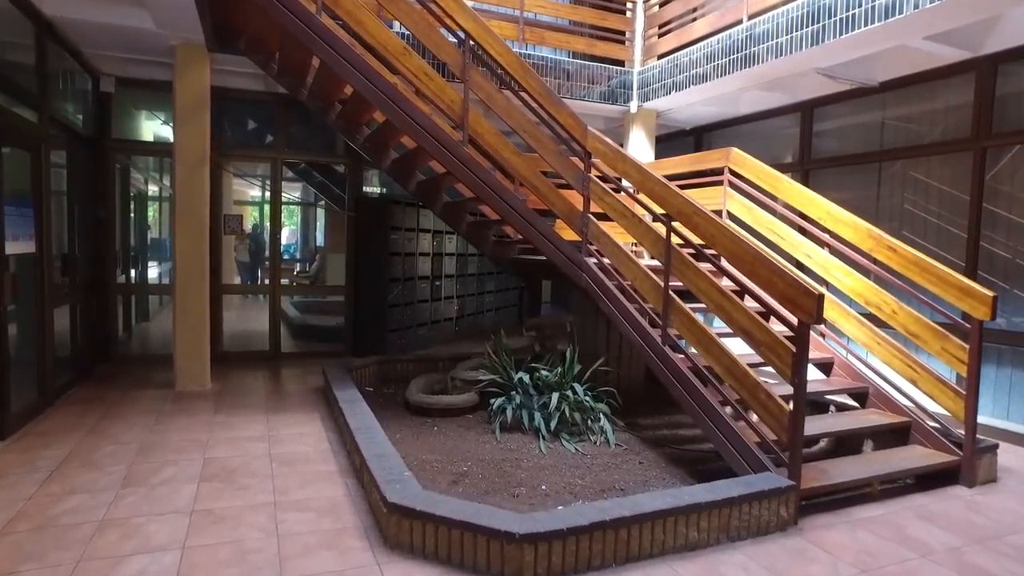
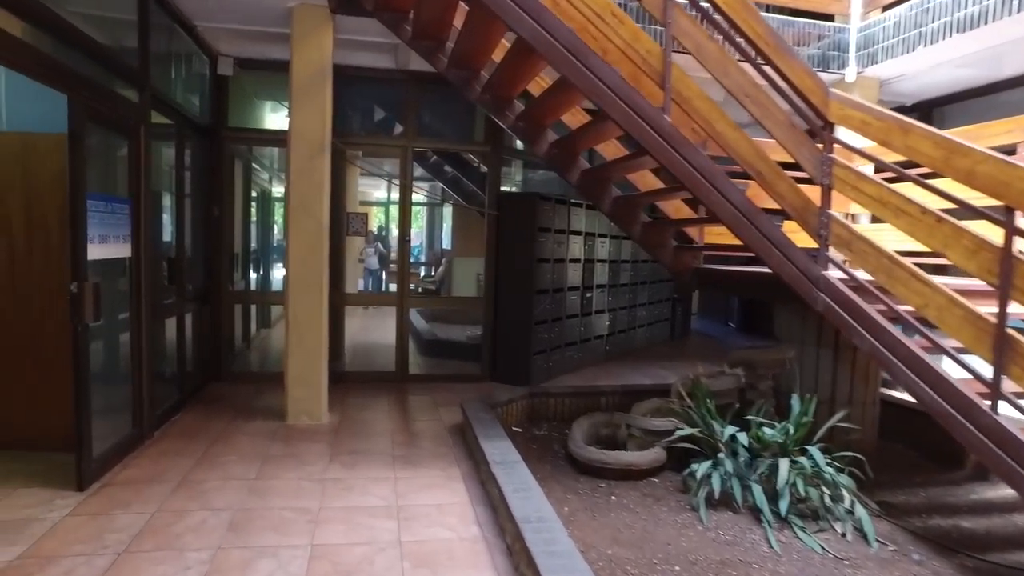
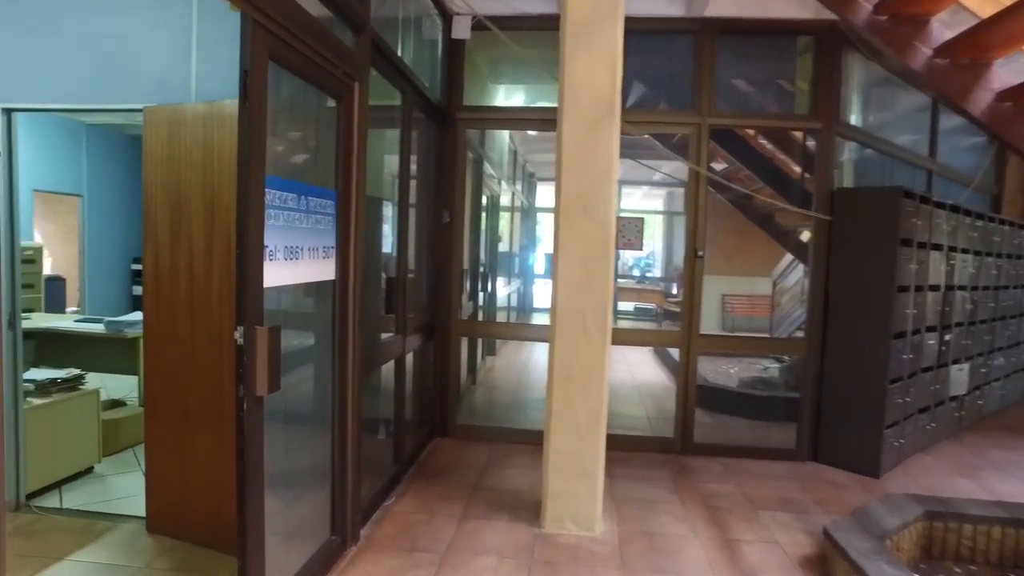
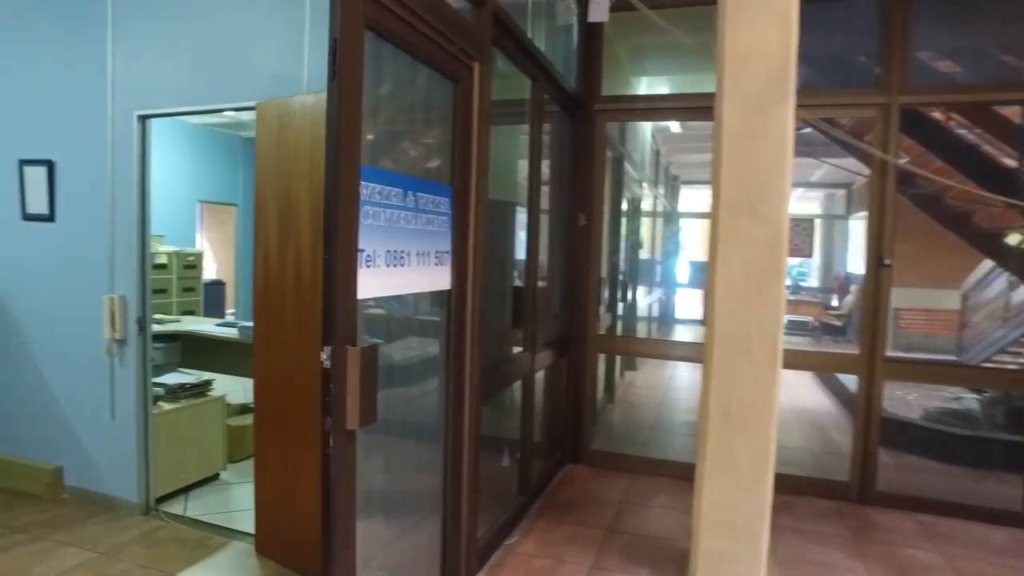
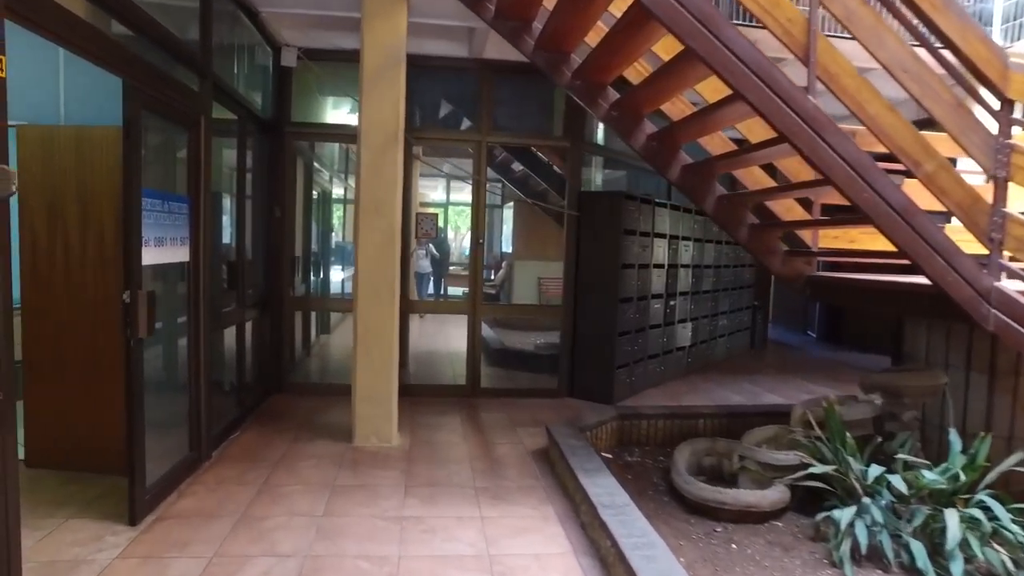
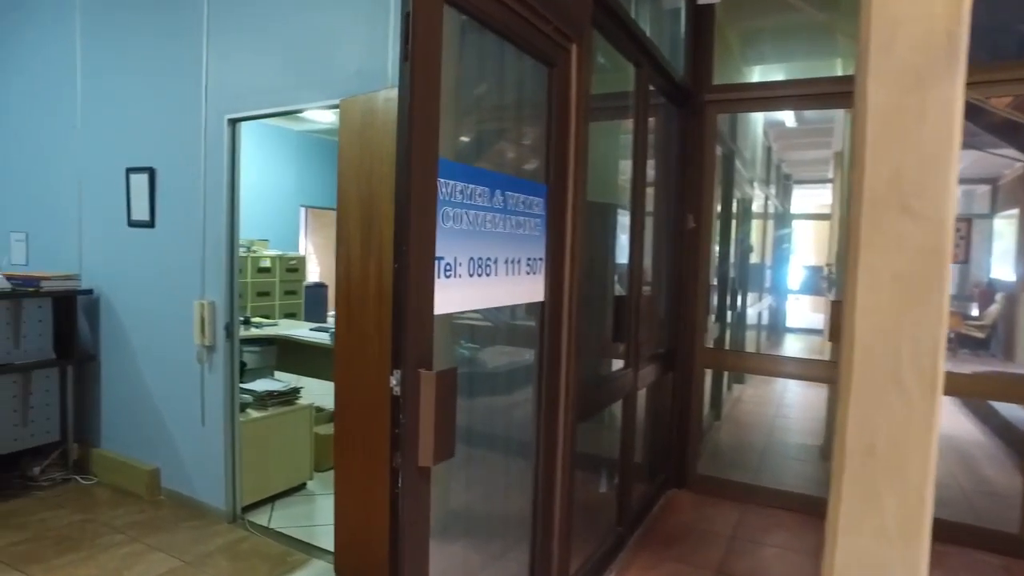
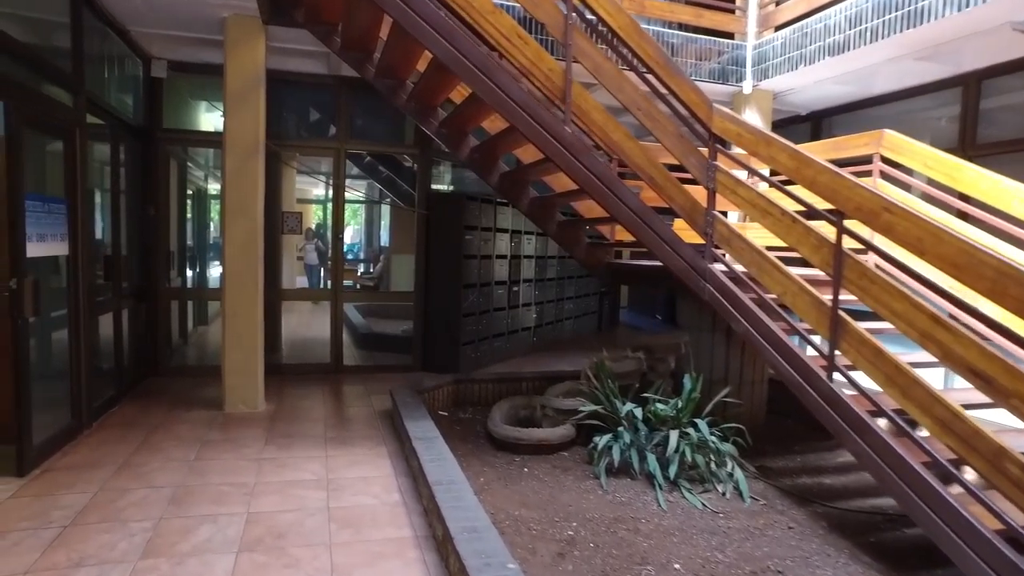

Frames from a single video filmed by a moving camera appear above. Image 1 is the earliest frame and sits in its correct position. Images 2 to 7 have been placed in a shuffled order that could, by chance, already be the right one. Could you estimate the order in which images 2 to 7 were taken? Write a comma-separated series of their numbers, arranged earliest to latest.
7, 2, 5, 3, 4, 6
